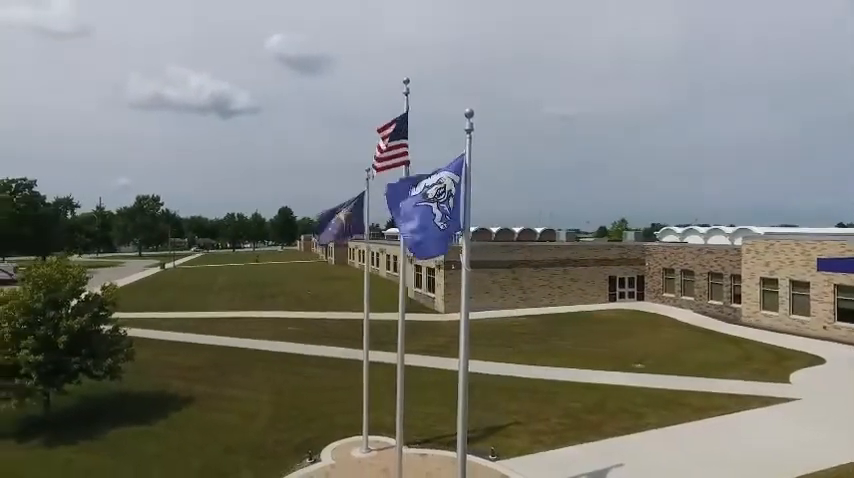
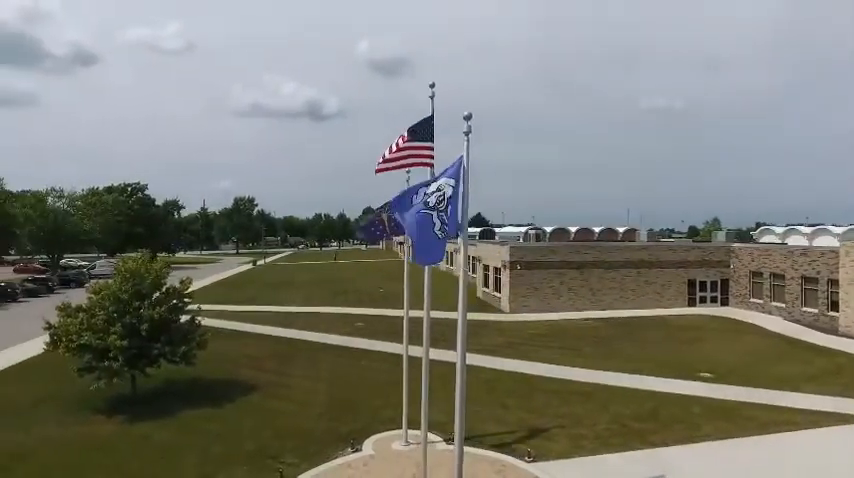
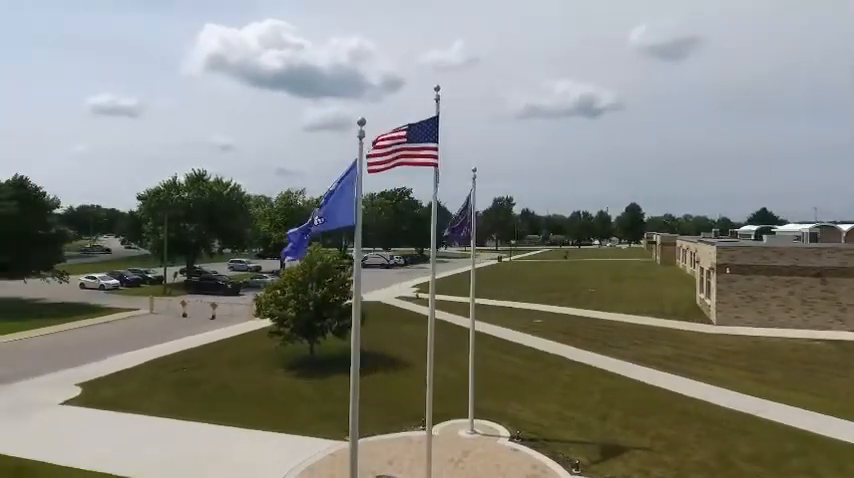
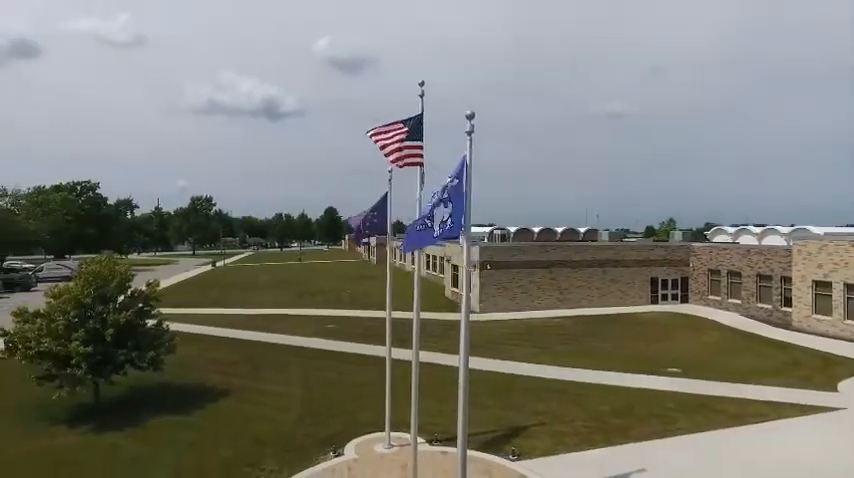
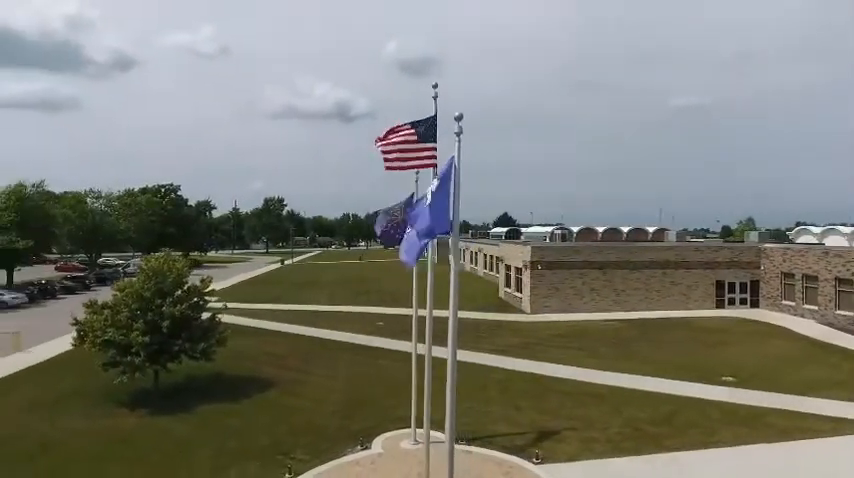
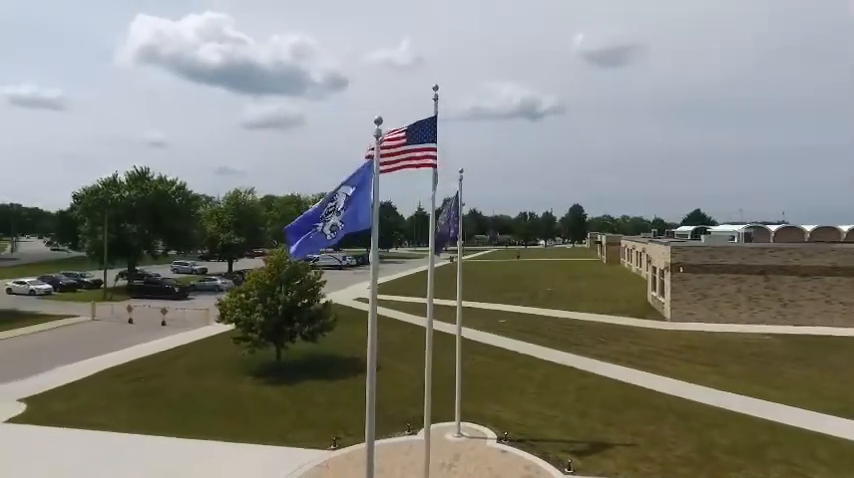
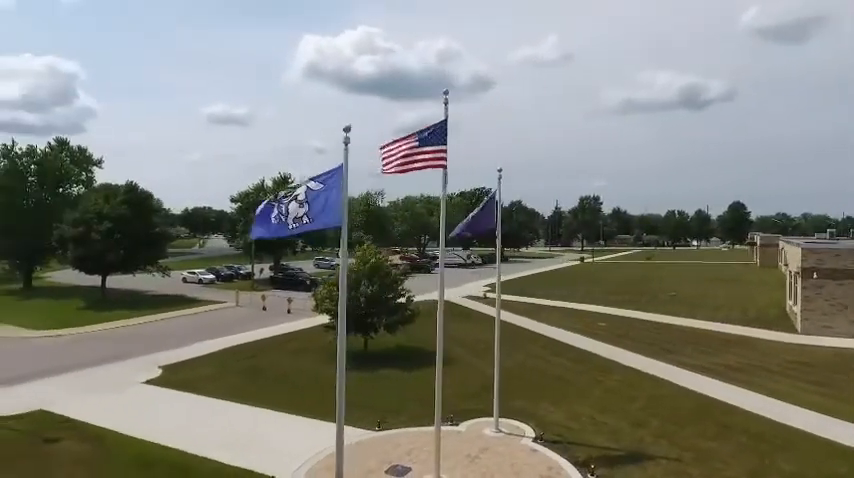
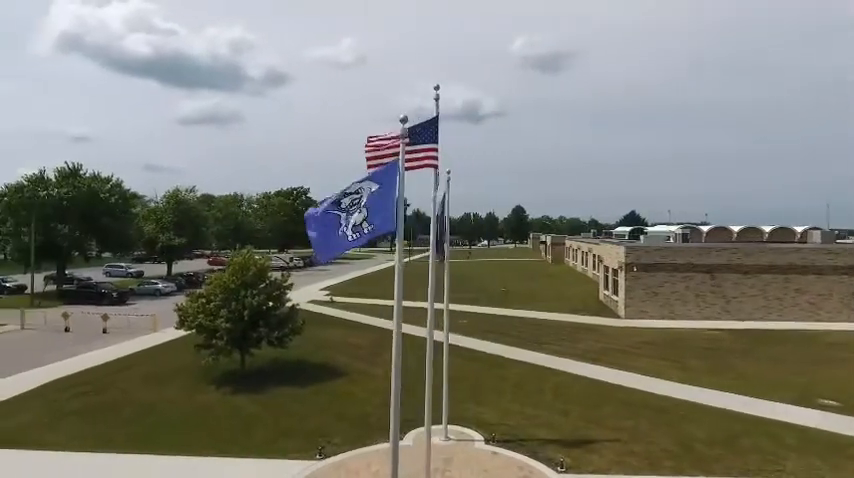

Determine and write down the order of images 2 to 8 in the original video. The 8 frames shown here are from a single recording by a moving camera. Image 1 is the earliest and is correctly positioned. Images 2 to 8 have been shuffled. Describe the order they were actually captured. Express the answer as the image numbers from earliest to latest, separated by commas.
4, 2, 5, 8, 6, 3, 7
